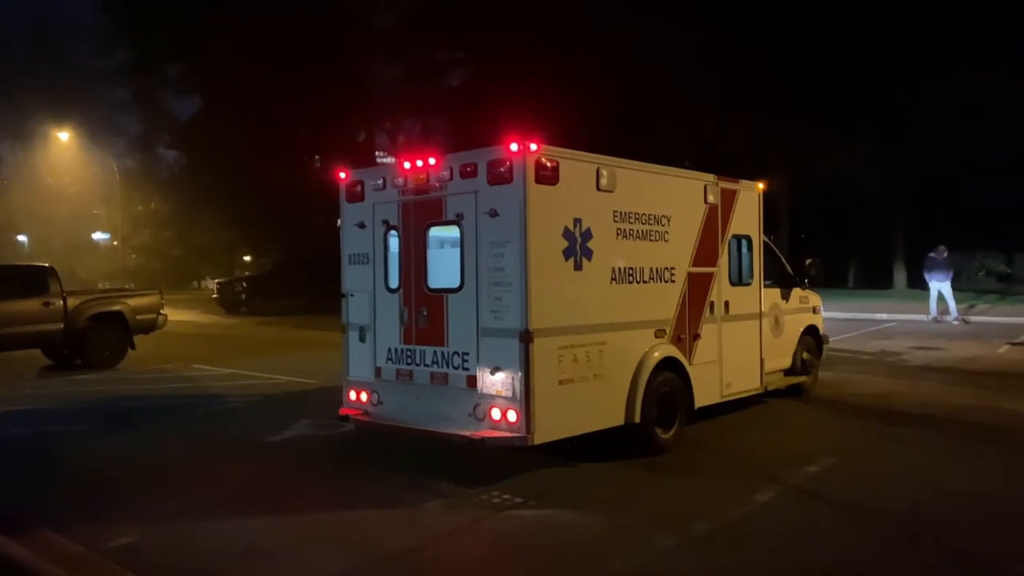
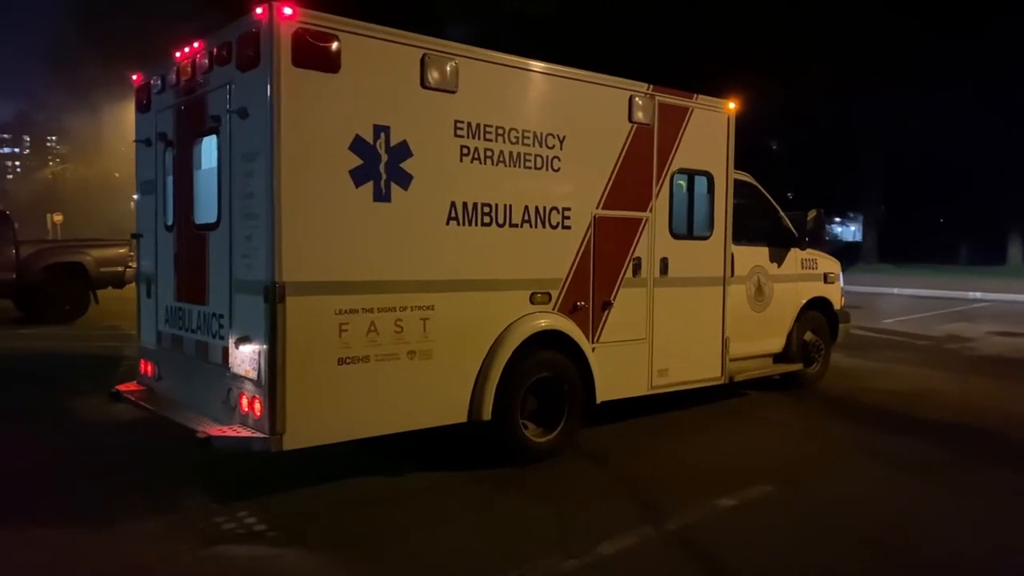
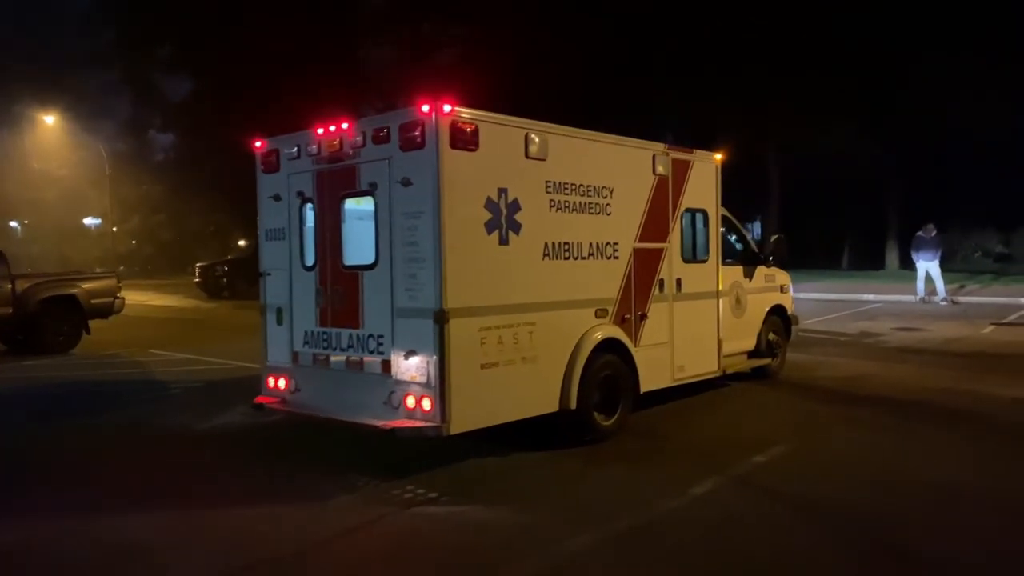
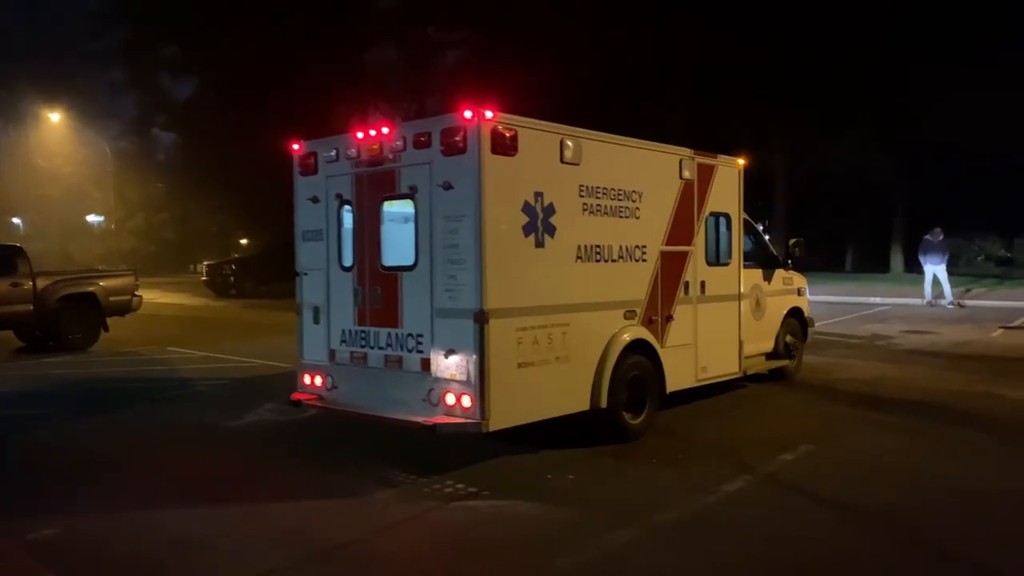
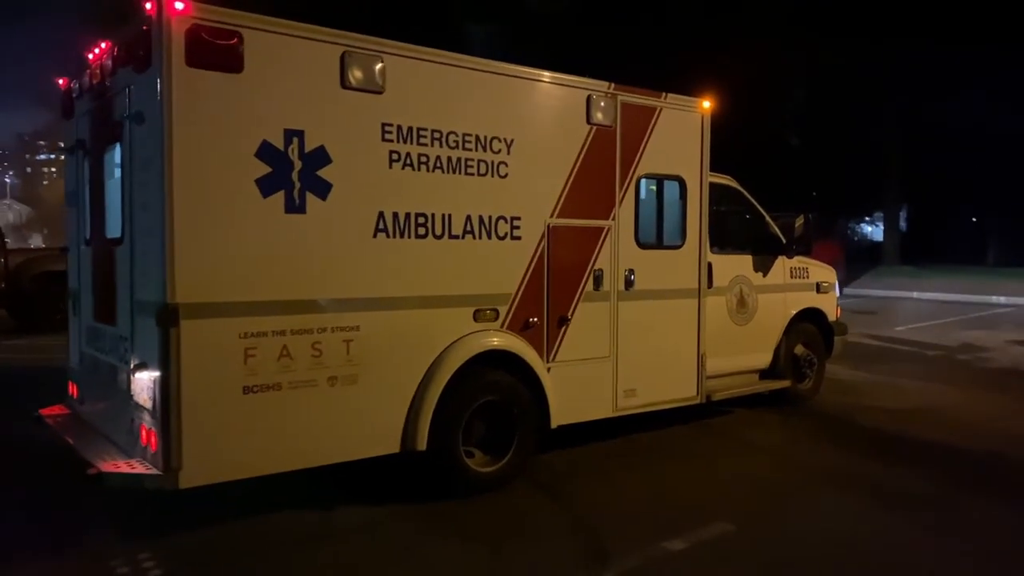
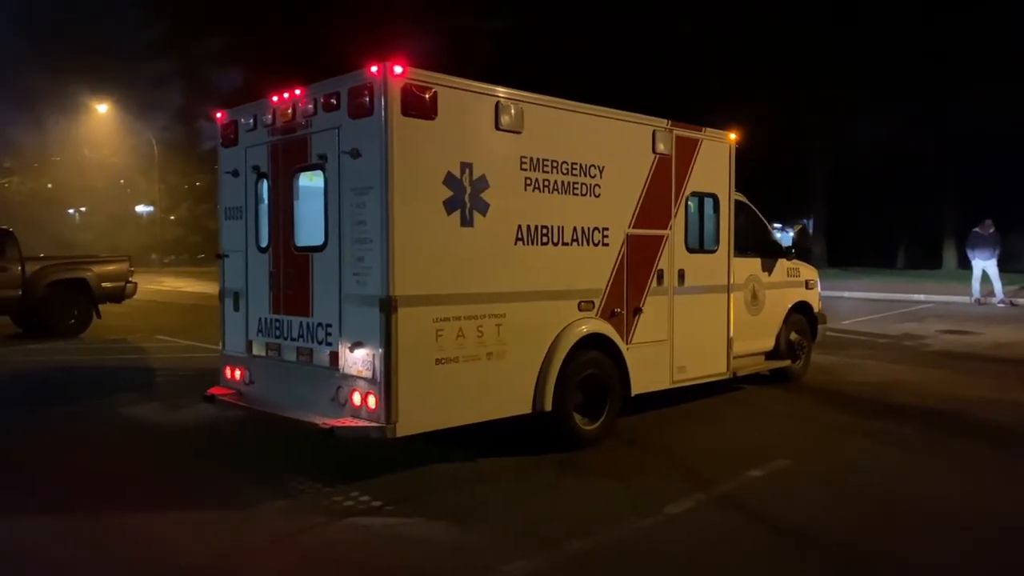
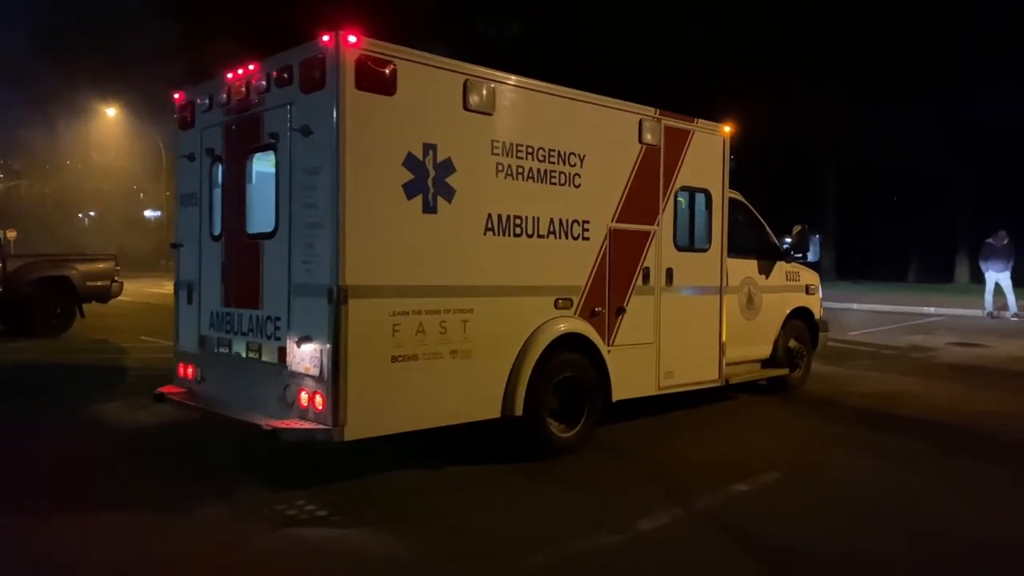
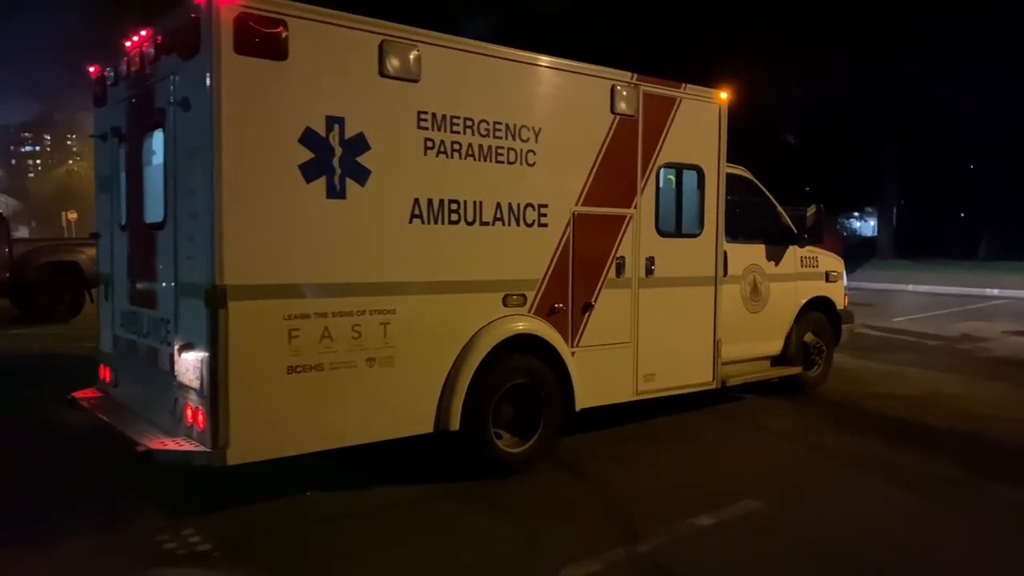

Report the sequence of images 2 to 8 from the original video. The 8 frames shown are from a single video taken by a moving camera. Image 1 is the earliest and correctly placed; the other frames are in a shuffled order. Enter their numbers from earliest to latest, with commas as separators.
4, 3, 6, 7, 2, 8, 5
